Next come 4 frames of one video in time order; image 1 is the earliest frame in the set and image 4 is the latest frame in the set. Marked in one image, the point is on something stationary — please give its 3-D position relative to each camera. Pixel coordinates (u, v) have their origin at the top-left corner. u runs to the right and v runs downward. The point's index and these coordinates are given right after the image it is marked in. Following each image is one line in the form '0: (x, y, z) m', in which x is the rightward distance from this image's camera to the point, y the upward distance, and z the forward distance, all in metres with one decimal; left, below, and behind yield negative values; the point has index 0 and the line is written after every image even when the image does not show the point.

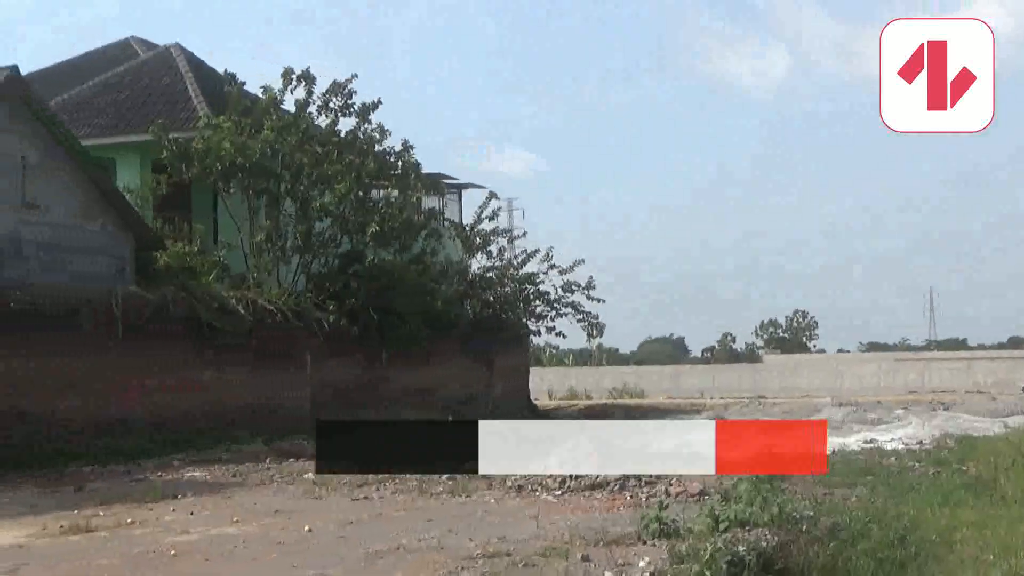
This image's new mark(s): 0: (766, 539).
0: (+6.2, -5.9, +6.2) m
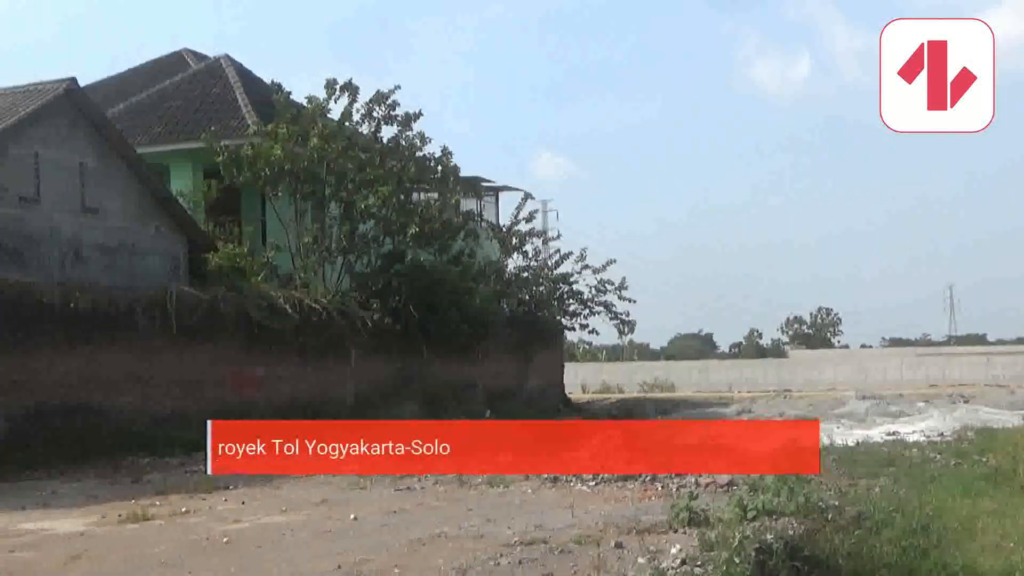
0: (+7.0, -5.8, +6.4) m
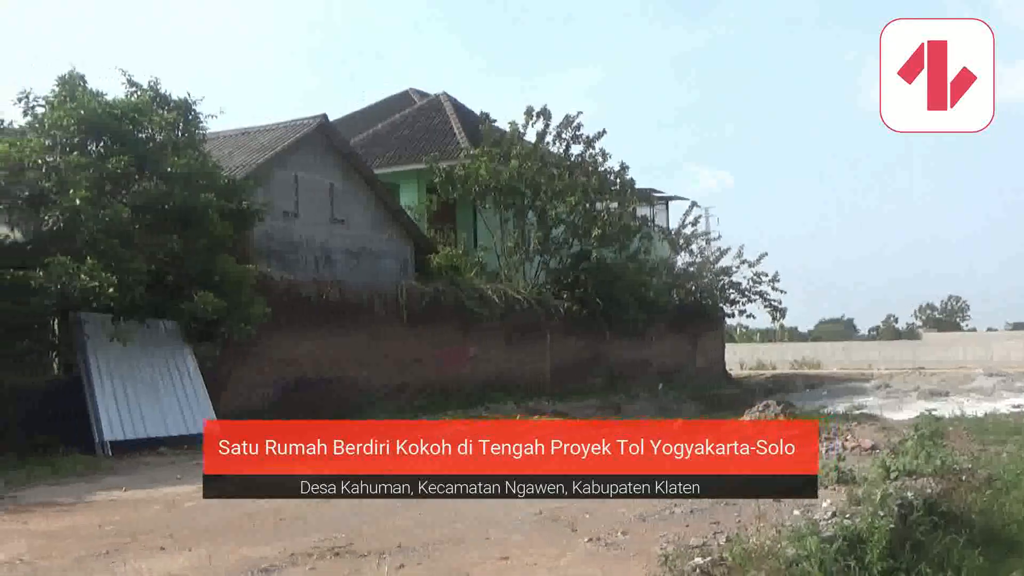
0: (+11.6, -5.5, +7.3) m
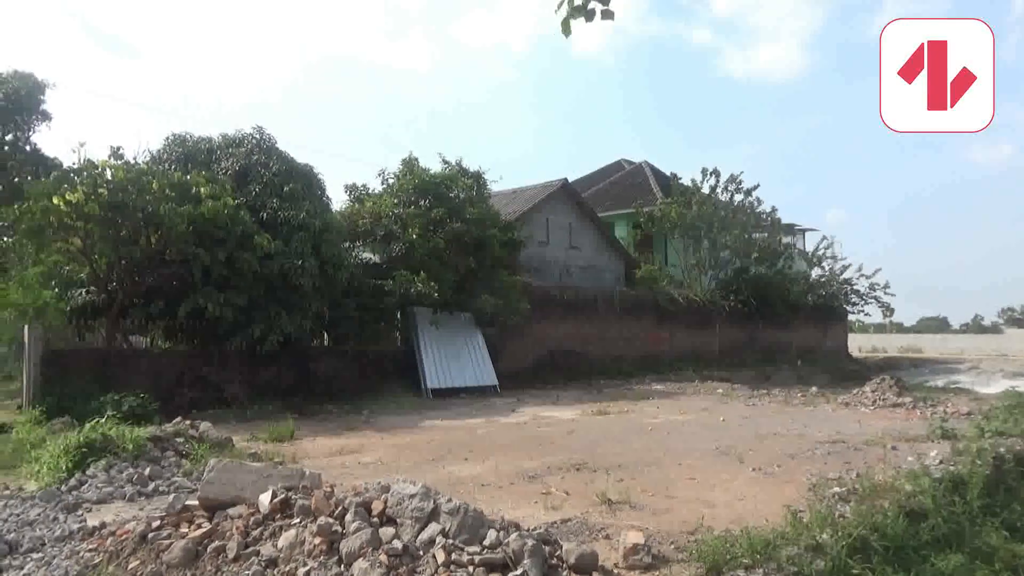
0: (+18.6, -5.8, +9.6) m
